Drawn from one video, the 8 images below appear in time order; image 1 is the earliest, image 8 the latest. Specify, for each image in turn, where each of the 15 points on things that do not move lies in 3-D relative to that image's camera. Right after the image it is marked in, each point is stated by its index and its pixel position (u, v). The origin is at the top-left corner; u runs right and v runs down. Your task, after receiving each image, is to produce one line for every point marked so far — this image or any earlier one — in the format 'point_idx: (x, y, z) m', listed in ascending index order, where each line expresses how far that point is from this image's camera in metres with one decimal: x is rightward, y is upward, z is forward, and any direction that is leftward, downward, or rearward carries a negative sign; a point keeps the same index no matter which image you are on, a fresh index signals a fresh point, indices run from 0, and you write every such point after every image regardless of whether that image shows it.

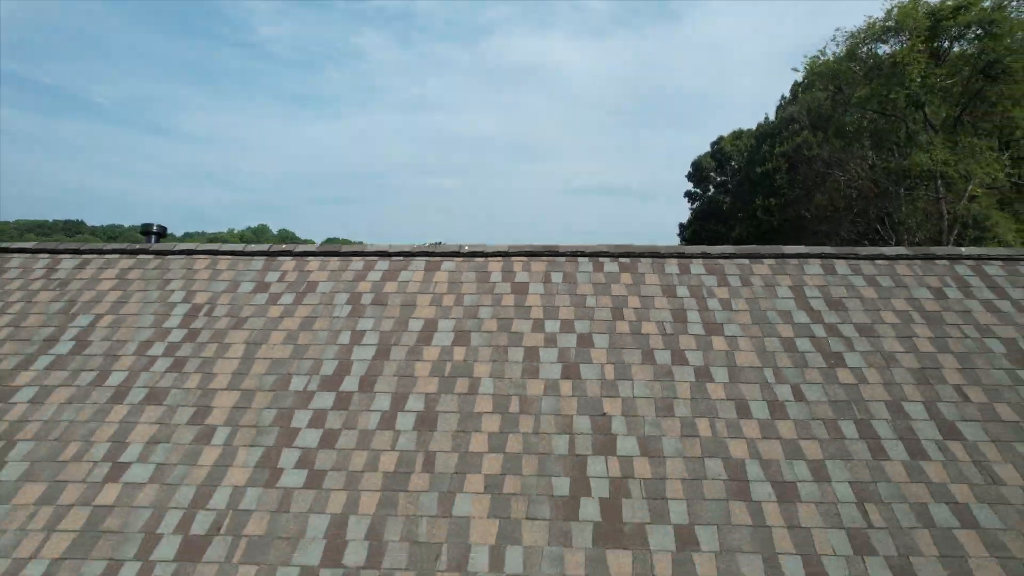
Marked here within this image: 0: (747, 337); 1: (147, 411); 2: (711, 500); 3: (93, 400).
0: (+2.4, -0.5, +5.3) m
1: (-3.4, -1.2, +4.9) m
2: (+1.6, -1.7, +4.0) m
3: (-4.0, -1.1, +5.0) m
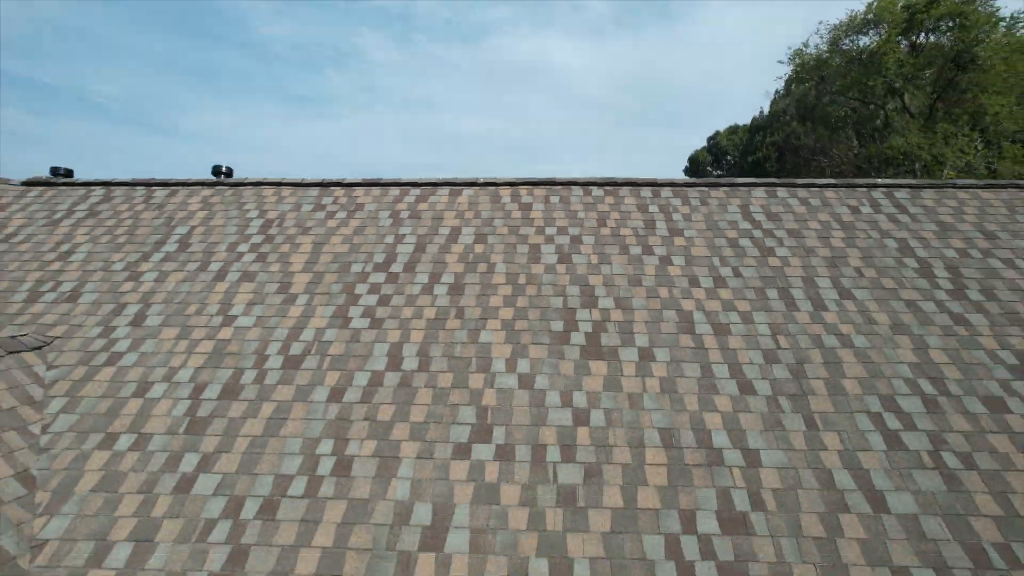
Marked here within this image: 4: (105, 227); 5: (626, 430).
0: (+2.5, +0.7, +6.9) m
1: (-3.3, 0.0, +6.5) m
2: (+1.7, -0.5, +5.6) m
3: (-3.9, +0.1, +6.6) m
4: (-5.8, +0.9, +7.5) m
5: (+1.0, -1.3, +4.8) m
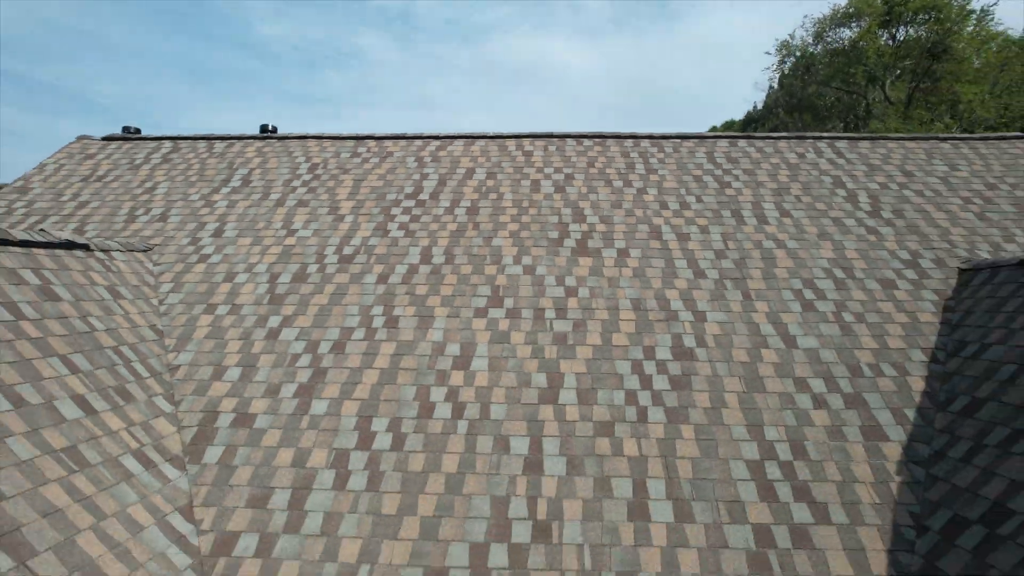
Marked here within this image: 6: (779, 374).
0: (+2.6, +1.8, +8.4) m
1: (-3.2, +1.2, +8.0) m
2: (+1.8, +0.7, +7.1) m
3: (-3.8, +1.3, +8.1) m
4: (-5.7, +2.0, +9.0) m
5: (+1.1, -0.1, +6.3) m
6: (+2.8, -0.9, +5.4) m
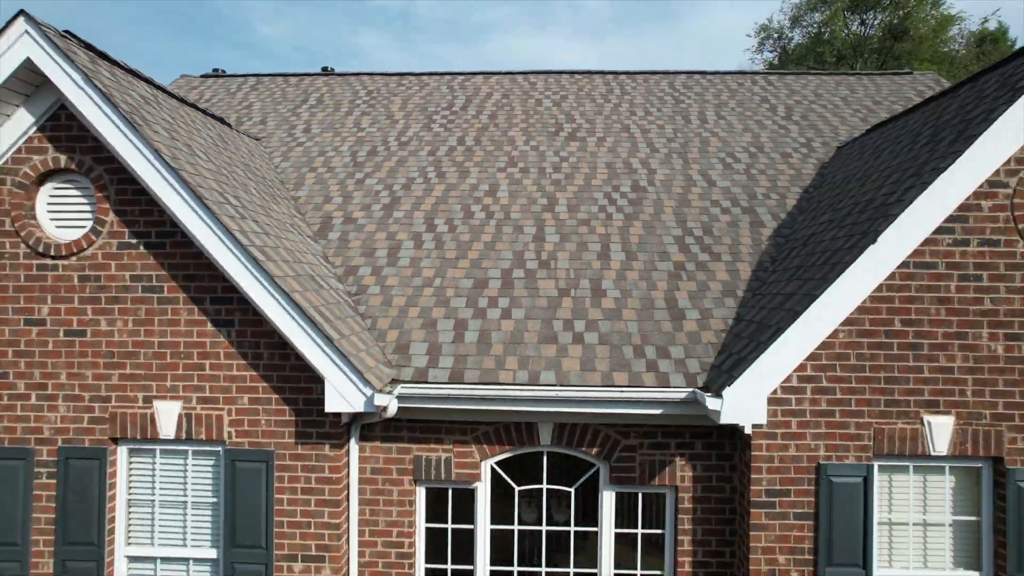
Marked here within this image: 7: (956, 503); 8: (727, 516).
0: (+2.8, +4.1, +11.2) m
1: (-3.1, +3.5, +10.8) m
2: (+2.0, +3.0, +9.9) m
3: (-3.6, +3.6, +10.9) m
4: (-5.5, +4.3, +11.8) m
5: (+1.3, +2.2, +9.1) m
6: (+3.0, +1.4, +8.2) m
7: (+4.8, -2.3, +5.7) m
8: (+2.4, -2.6, +6.0) m
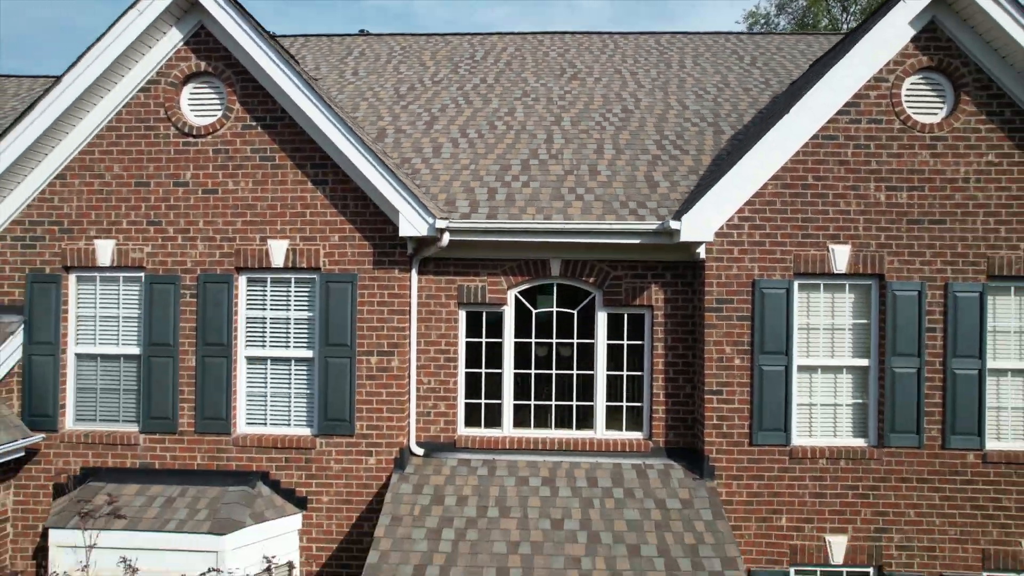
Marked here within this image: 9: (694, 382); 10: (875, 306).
0: (+3.1, +6.1, +13.4) m
1: (-2.8, +5.5, +12.9) m
2: (+2.2, +5.0, +12.1) m
3: (-3.3, +5.6, +13.1) m
4: (-5.2, +6.3, +13.9) m
5: (+1.6, +4.1, +11.2) m
6: (+3.3, +3.4, +10.4) m
7: (+5.1, -0.4, +7.8) m
8: (+2.7, -0.6, +8.2) m
9: (+2.8, -1.4, +8.1) m
10: (+5.4, -0.3, +7.8) m
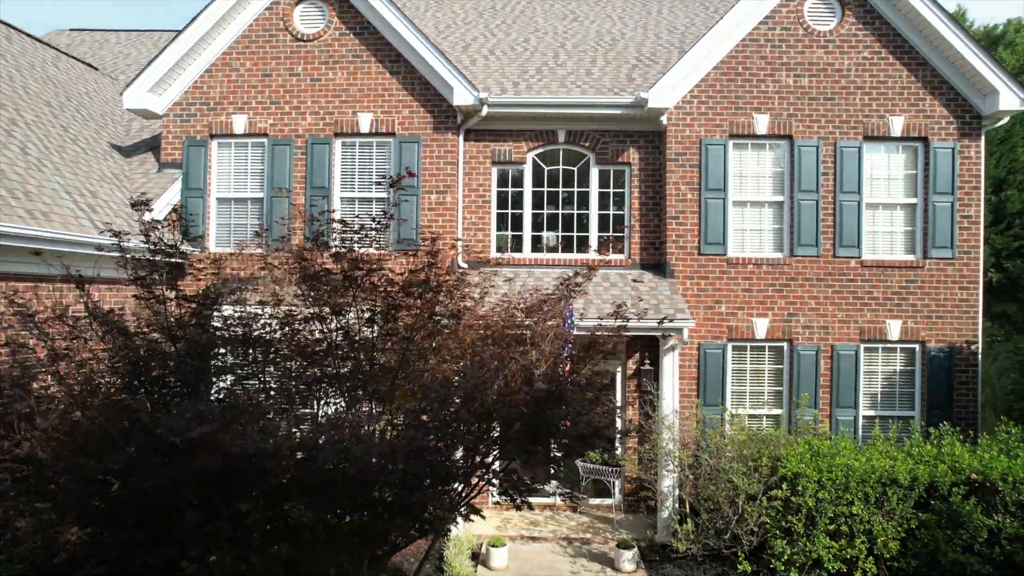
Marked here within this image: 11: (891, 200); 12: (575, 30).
0: (+3.5, +9.1, +16.7) m
1: (-2.4, +8.5, +16.2) m
2: (+2.6, +7.9, +15.4) m
3: (-3.0, +8.5, +16.3) m
4: (-4.9, +9.3, +17.2) m
5: (+2.0, +7.1, +14.5) m
6: (+3.7, +6.4, +13.7) m
7: (+5.5, +2.6, +11.1) m
8: (+3.1, +2.4, +11.4) m
9: (+3.2, +1.5, +11.4) m
10: (+5.8, +2.7, +11.1) m
11: (+8.0, +1.8, +11.0) m
12: (+1.7, +7.0, +14.4) m
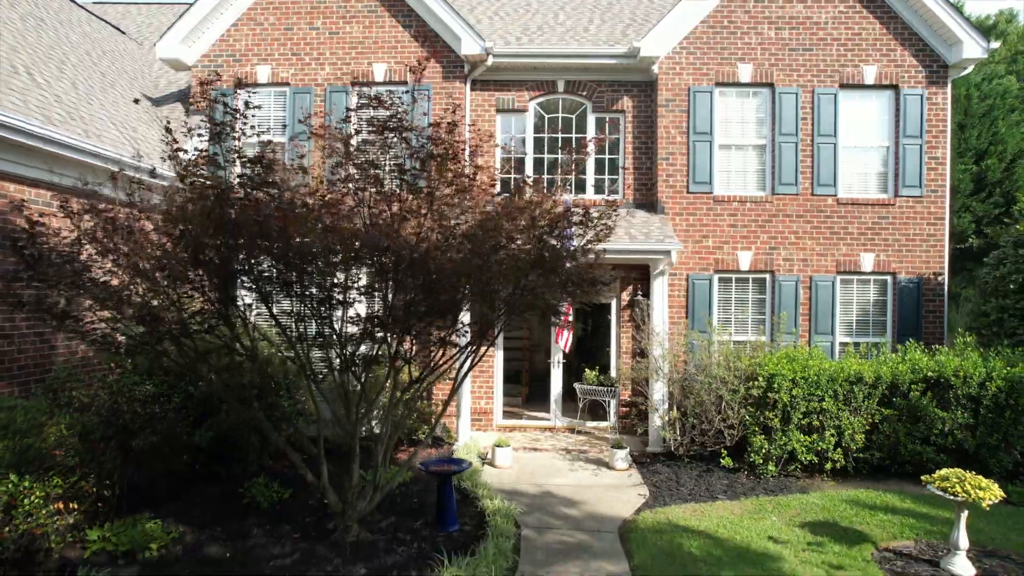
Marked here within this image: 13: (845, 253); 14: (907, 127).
0: (+3.5, +10.5, +17.7) m
1: (-2.3, +9.9, +17.1) m
2: (+2.7, +9.4, +16.4) m
3: (-2.9, +10.0, +17.3) m
4: (-4.8, +10.7, +18.1) m
5: (+2.1, +8.6, +15.5) m
6: (+3.8, +7.8, +14.6) m
7: (+5.6, +4.1, +12.0) m
8: (+3.2, +3.8, +12.4) m
9: (+3.3, +3.0, +12.3) m
10: (+5.9, +4.2, +12.0) m
11: (+8.0, +3.3, +12.0) m
12: (+1.8, +8.5, +15.4) m
13: (+7.5, +0.8, +11.8) m
14: (+8.9, +3.6, +11.7) m
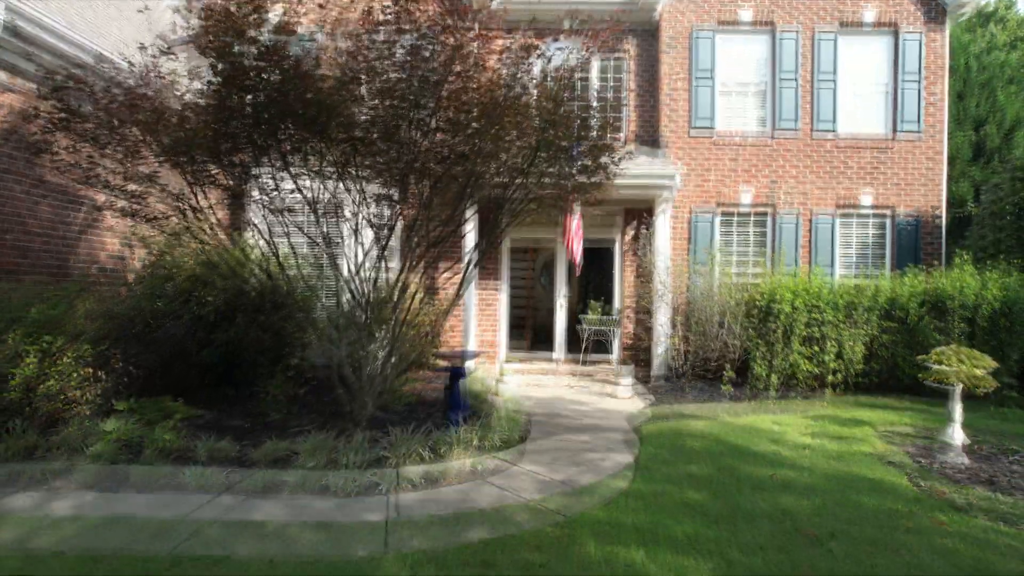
0: (+3.7, +12.0, +18.0) m
1: (-2.1, +11.4, +17.5) m
2: (+2.9, +10.9, +16.6) m
3: (-2.7, +11.5, +17.6) m
4: (-4.6, +12.2, +18.4) m
5: (+2.2, +10.1, +15.8) m
6: (+3.9, +9.3, +14.9) m
7: (+5.8, +5.6, +12.3) m
8: (+3.4, +5.3, +12.6) m
9: (+3.5, +4.5, +12.6) m
10: (+6.0, +5.7, +12.3) m
11: (+8.2, +4.8, +12.2) m
12: (+2.0, +10.0, +15.7) m
13: (+7.7, +2.3, +12.1) m
14: (+9.0, +5.1, +12.0) m
